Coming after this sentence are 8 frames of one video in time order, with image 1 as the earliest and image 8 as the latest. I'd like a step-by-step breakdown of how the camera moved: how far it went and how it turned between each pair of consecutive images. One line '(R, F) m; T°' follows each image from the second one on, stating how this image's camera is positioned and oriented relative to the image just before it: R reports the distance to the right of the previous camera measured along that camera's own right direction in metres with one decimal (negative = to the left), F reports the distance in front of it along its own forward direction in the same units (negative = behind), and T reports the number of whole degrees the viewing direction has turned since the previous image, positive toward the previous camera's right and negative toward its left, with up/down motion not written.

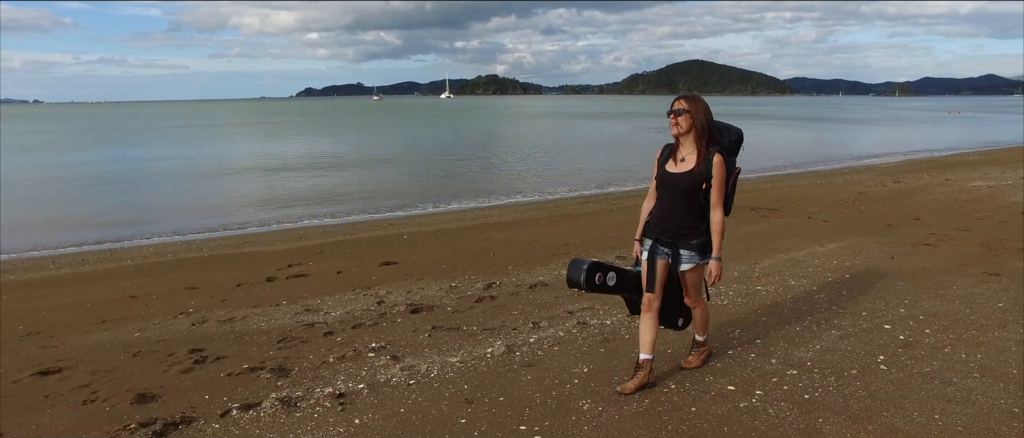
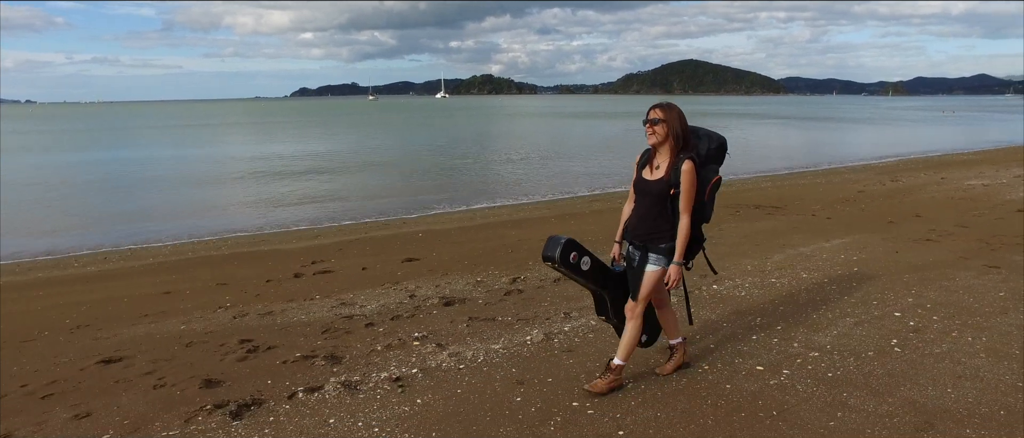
(-0.3, -0.3) m; 0°
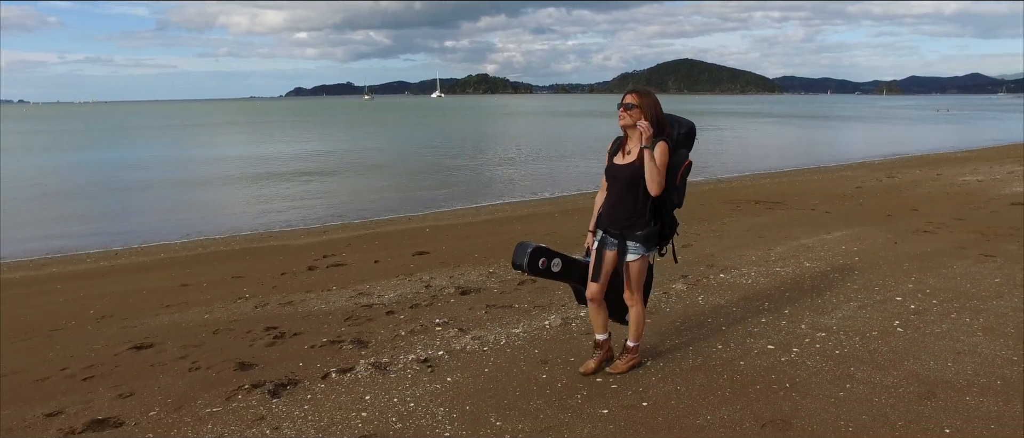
(-0.2, -0.2) m; 0°
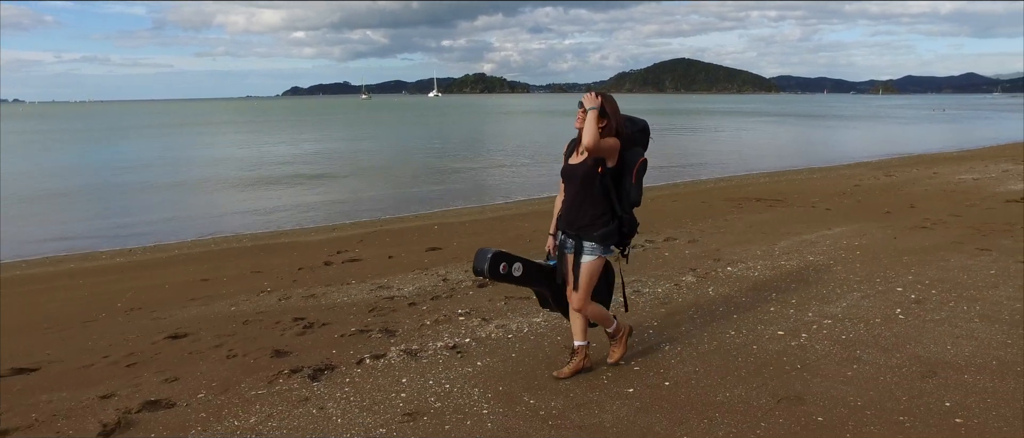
(-0.2, -0.2) m; 0°
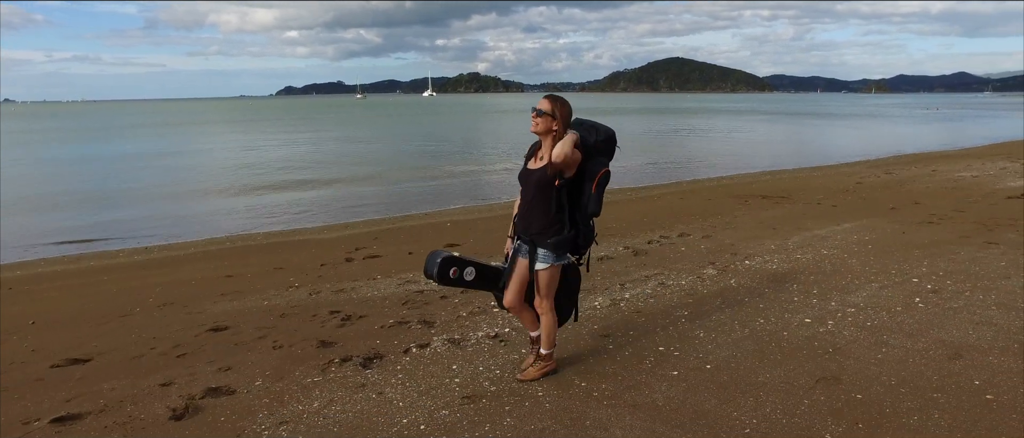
(-0.3, -0.2) m; +1°
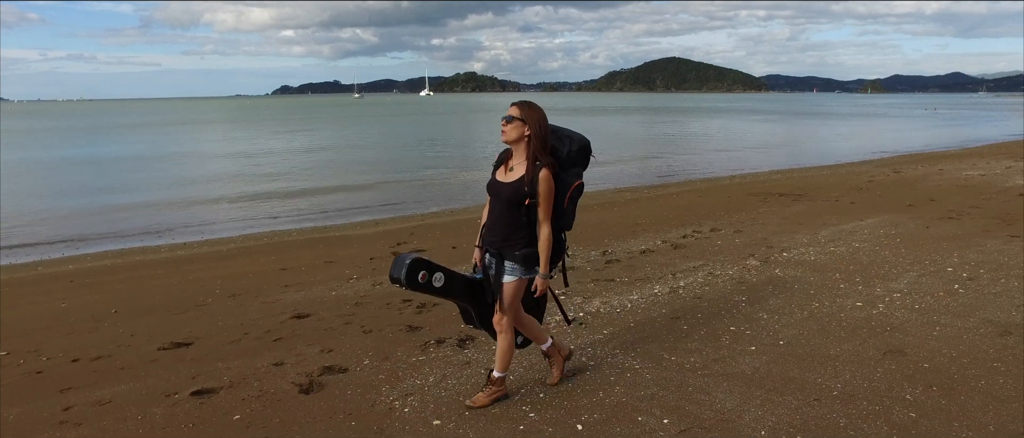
(-0.6, -0.4) m; 0°
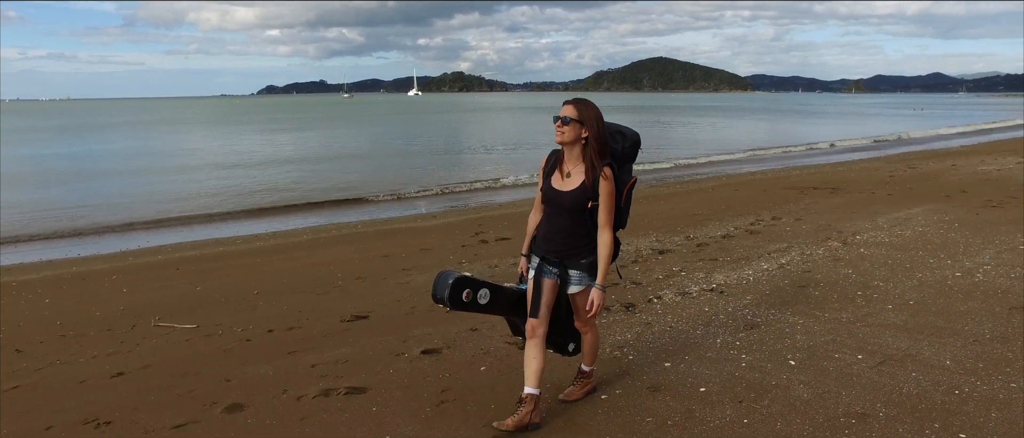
(-1.4, -0.7) m; +1°
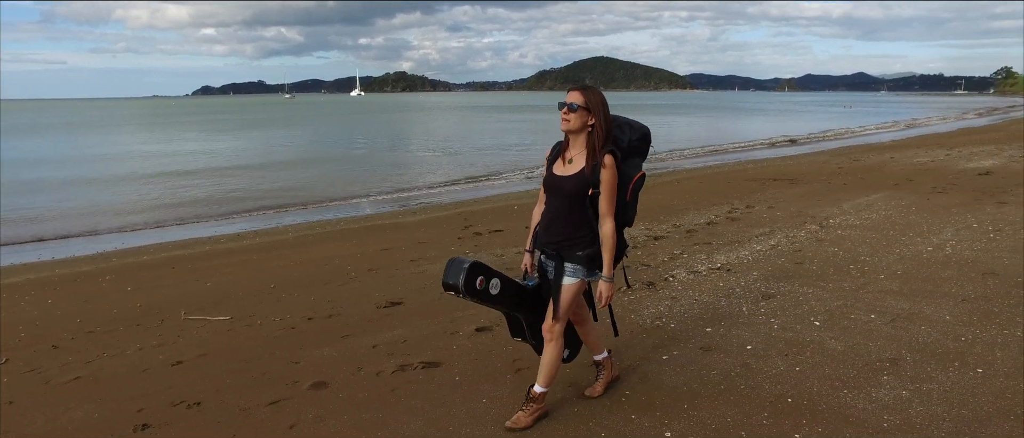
(-0.8, -0.4) m; +5°
